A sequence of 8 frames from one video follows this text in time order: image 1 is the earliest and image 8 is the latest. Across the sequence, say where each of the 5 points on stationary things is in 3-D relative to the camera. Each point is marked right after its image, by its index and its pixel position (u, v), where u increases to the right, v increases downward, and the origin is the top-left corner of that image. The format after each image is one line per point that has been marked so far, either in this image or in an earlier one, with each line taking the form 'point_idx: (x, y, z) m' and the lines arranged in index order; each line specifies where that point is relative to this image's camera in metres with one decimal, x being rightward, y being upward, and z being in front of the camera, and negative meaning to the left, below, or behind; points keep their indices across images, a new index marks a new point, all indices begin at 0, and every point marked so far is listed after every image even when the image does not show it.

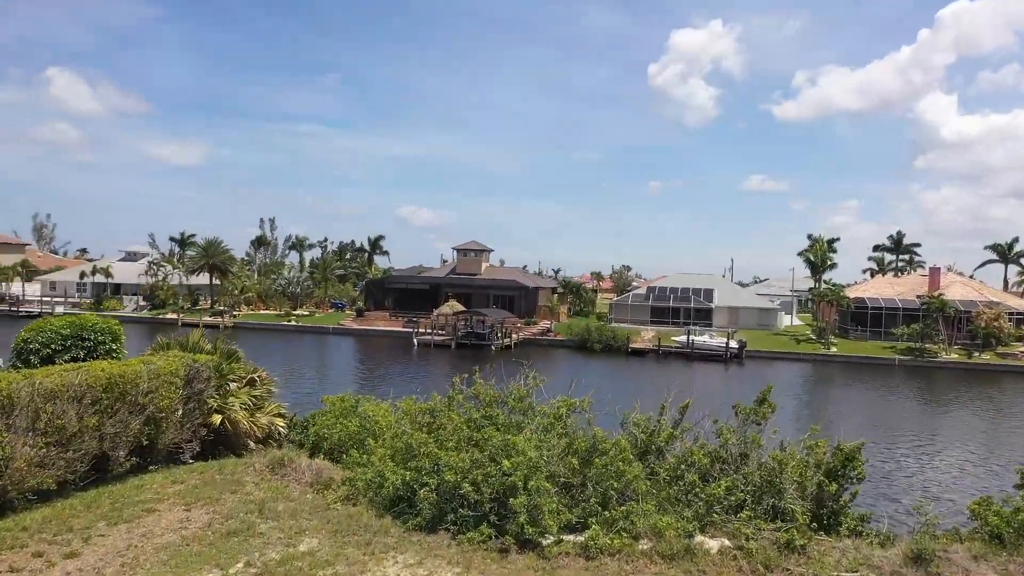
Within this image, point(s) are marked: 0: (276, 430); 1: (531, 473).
0: (-4.2, -2.6, +14.6) m
1: (+0.2, -2.3, +10.0) m
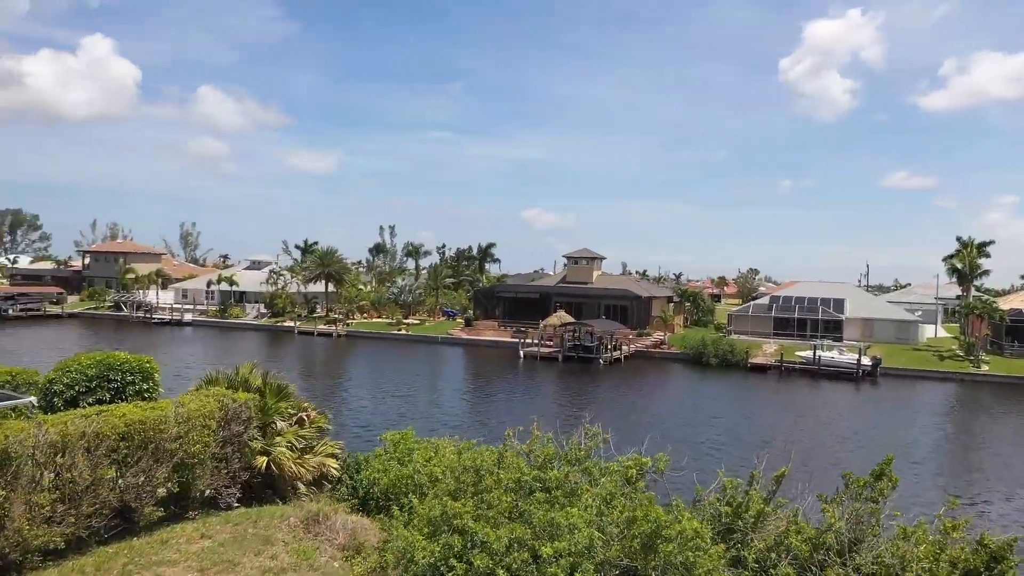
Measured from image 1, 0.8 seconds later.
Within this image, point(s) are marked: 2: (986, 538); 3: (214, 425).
0: (-3.0, -3.1, +13.4) m
1: (+0.7, -2.8, +8.3) m
2: (+5.0, -2.6, +8.6) m
3: (-4.3, -2.0, +11.8) m
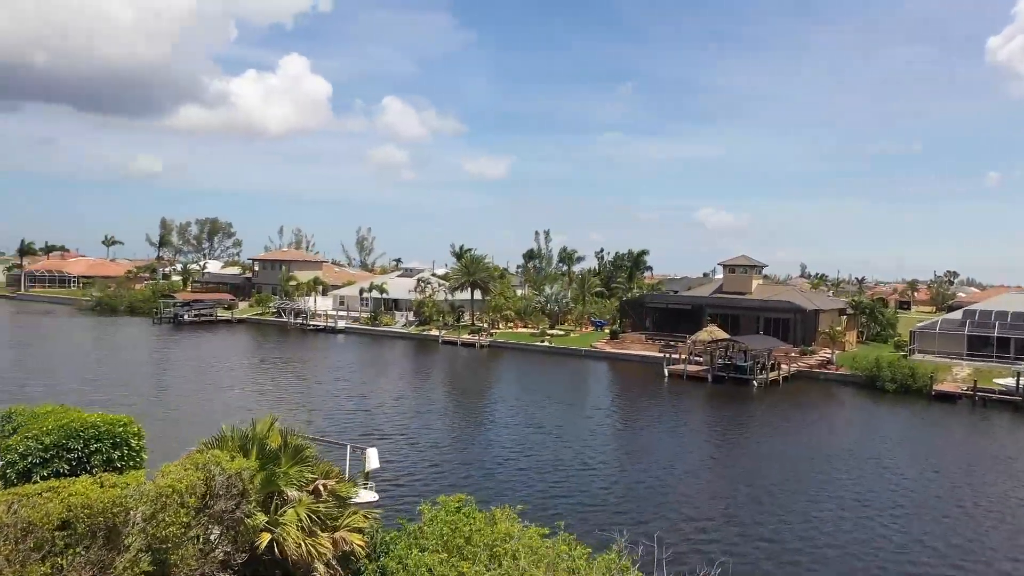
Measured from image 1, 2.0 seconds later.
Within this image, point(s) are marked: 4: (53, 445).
0: (-2.3, -3.7, +11.3) m
1: (+0.3, -3.4, +5.4) m
2: (+4.6, -3.3, +4.8) m
3: (-3.9, -2.6, +9.9) m
4: (-5.3, -1.8, +9.4) m
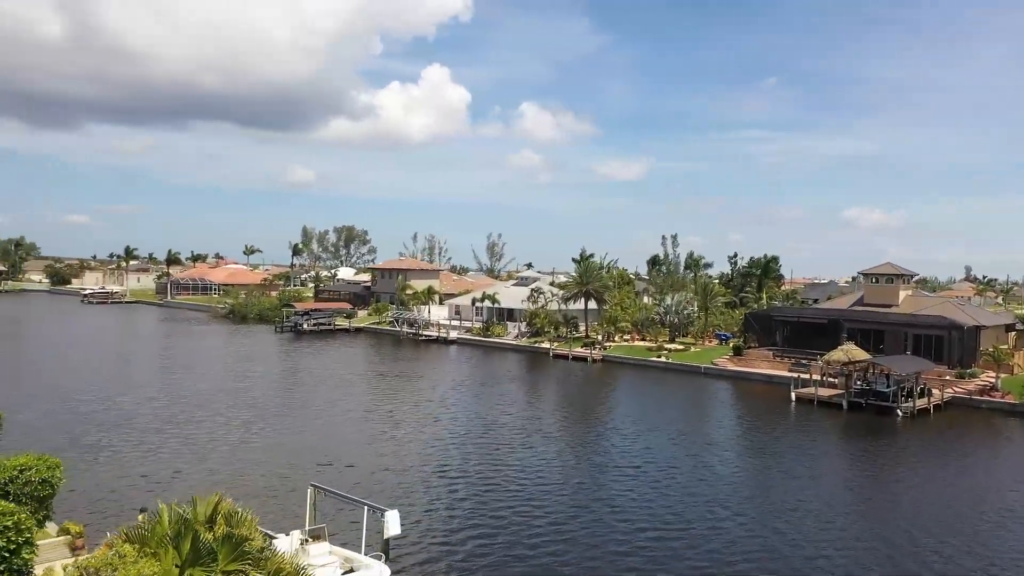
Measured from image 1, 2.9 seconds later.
0: (-2.3, -4.2, +8.7) m
1: (-0.8, -4.0, +2.5) m
2: (+3.4, -3.8, +1.2) m
3: (-4.2, -3.2, +7.6) m
4: (-5.7, -2.4, +7.4) m
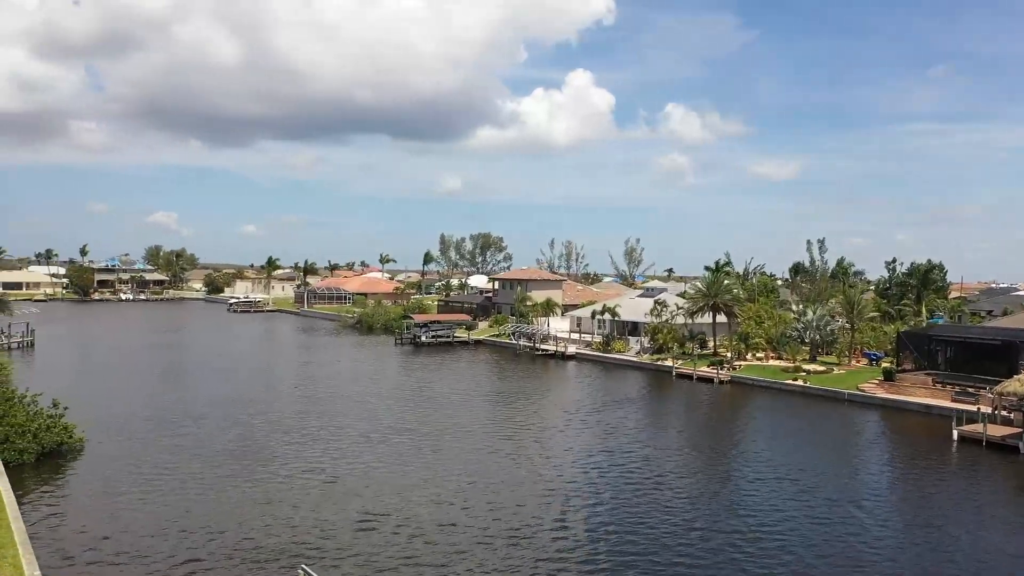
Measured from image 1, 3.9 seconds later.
0: (-3.0, -4.9, +5.8) m
1: (-2.6, -4.5, -0.6) m
2: (+1.2, -4.4, -2.6) m
3: (-5.0, -3.8, +5.1) m
4: (-6.5, -3.0, +5.1) m
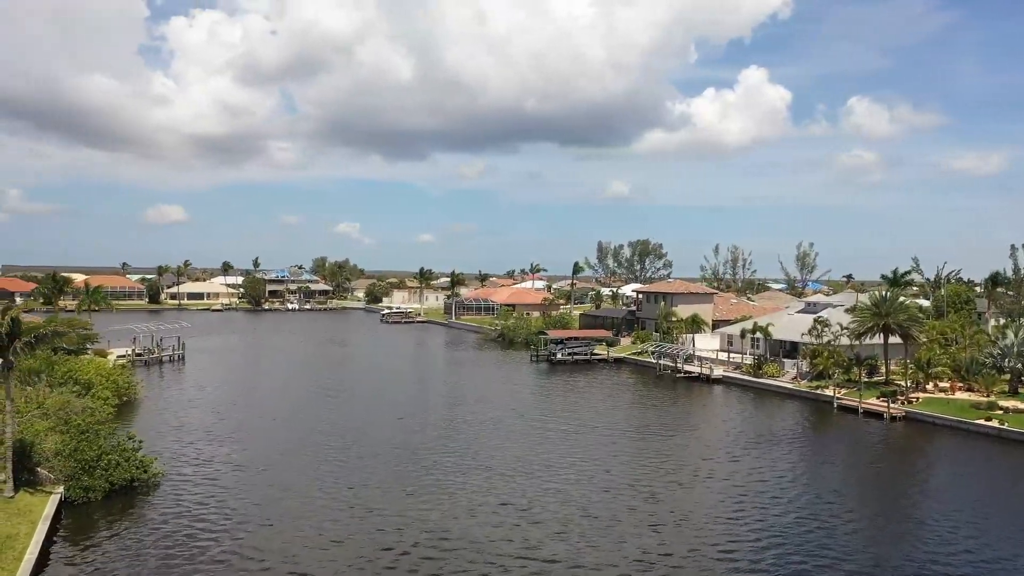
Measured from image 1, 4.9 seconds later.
0: (-4.7, -5.6, +2.4) m
1: (-5.6, -5.2, -3.9) m
2: (-2.2, -5.1, -6.7) m
3: (-6.8, -4.5, +2.1) m
4: (-8.3, -3.7, +2.5) m
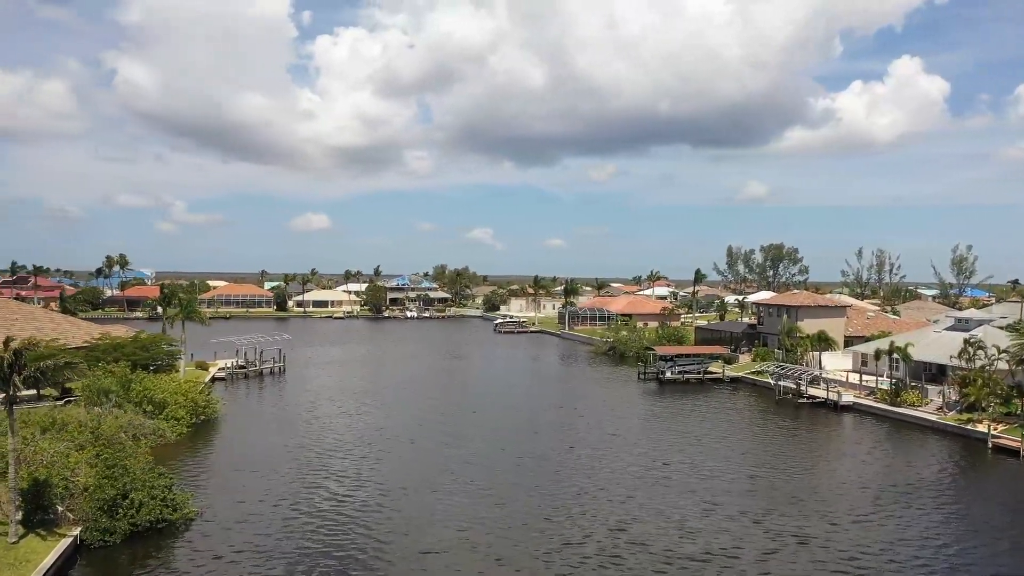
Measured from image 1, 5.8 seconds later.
0: (-6.9, -6.2, -0.5) m
1: (-8.9, -5.8, -6.6) m
2: (-6.0, -5.6, -9.9) m
3: (-9.1, -5.1, -0.5) m
4: (-10.5, -4.3, +0.1) m
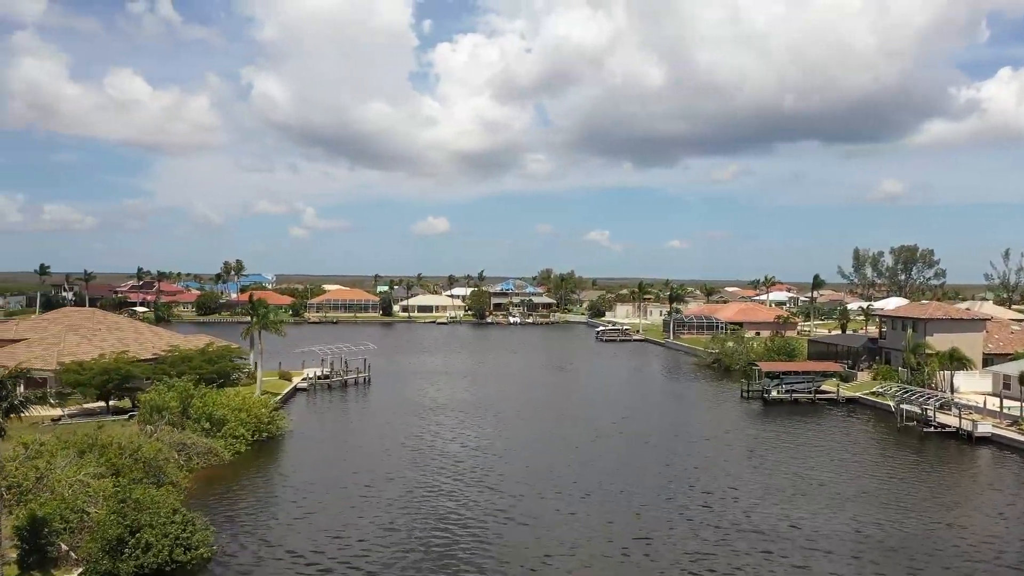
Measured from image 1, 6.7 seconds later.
0: (-9.4, -6.7, -2.8) m
1: (-12.2, -6.3, -8.5) m
2: (-9.8, -6.1, -12.2) m
3: (-11.5, -5.6, -2.4) m
4: (-12.8, -4.8, -1.6) m
